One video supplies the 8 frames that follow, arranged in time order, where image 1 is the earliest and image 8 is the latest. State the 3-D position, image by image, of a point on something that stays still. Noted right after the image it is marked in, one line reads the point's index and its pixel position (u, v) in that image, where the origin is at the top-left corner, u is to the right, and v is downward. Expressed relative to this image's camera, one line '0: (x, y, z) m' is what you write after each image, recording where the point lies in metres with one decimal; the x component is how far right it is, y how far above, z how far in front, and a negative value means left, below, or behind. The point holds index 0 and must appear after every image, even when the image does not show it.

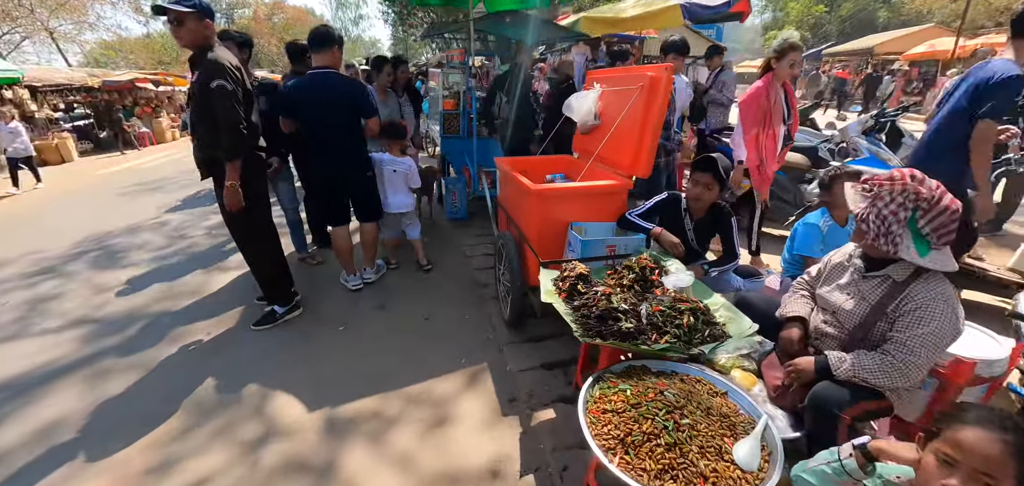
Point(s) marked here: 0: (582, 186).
0: (+0.5, +0.4, +3.0) m
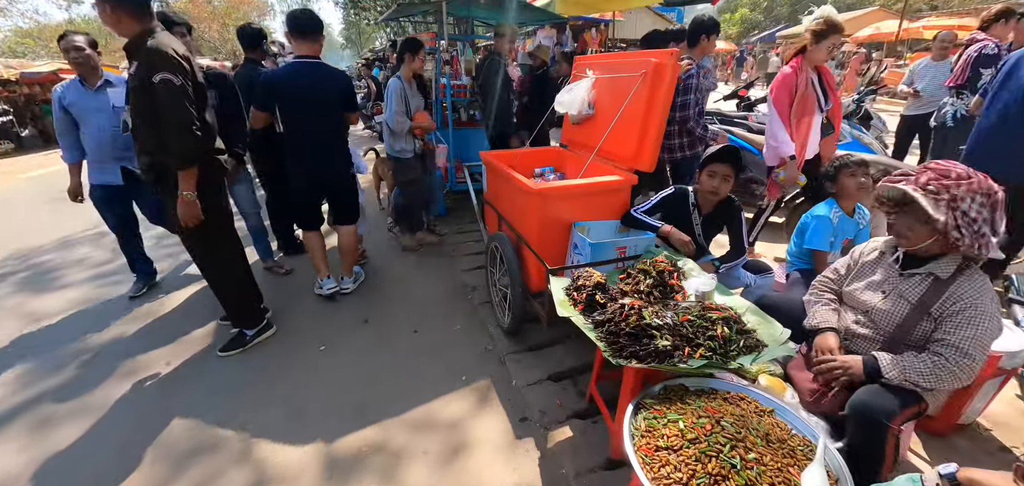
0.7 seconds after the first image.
0: (+0.5, +0.4, +2.8) m
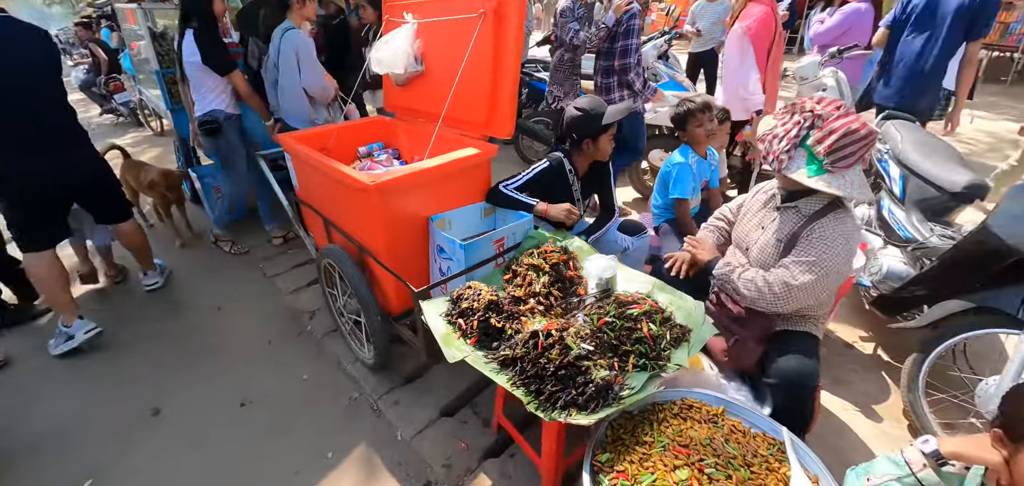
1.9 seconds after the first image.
0: (-0.4, +0.4, +2.1) m
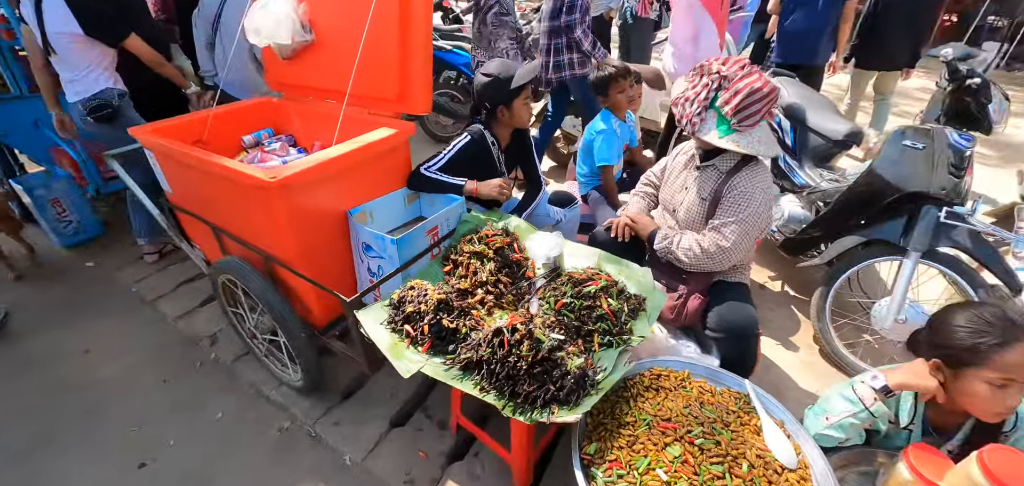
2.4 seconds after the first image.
0: (-0.7, +0.4, +1.8) m
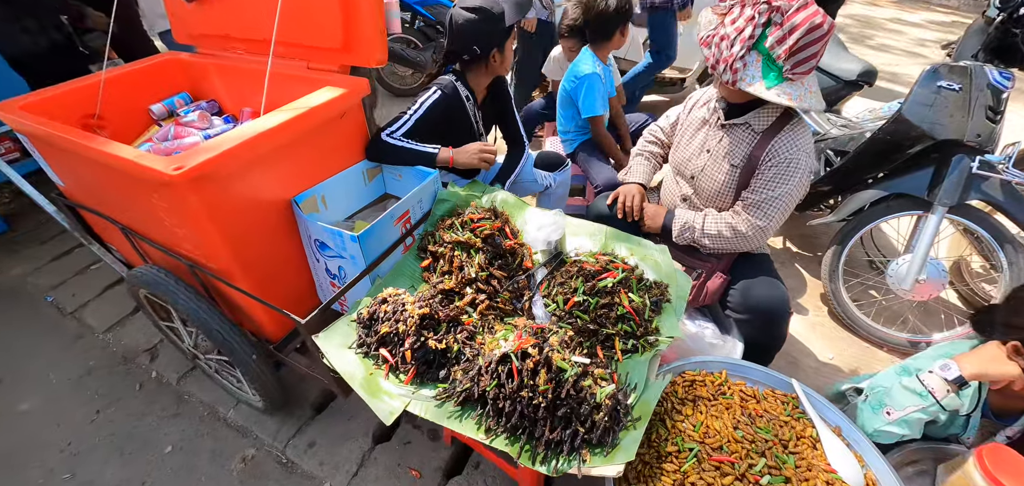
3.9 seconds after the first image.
0: (-0.8, +0.4, +1.4) m
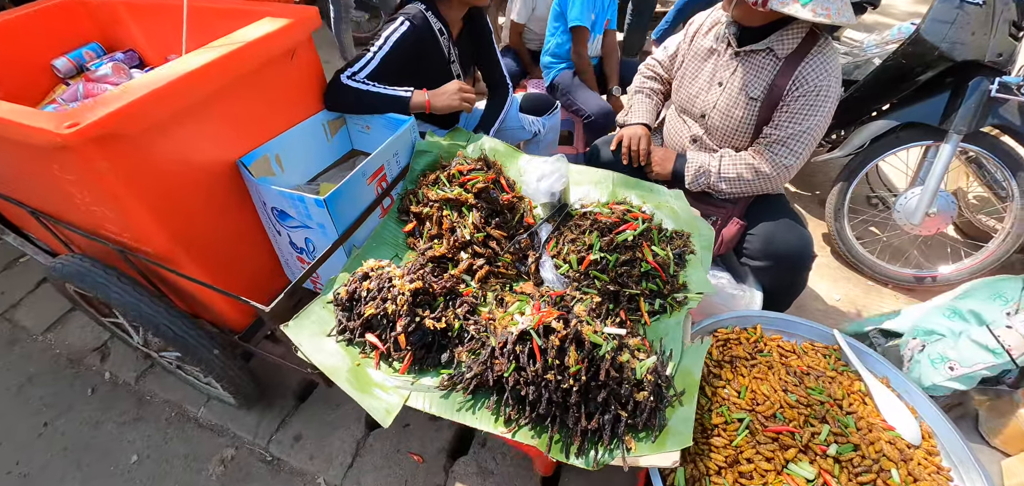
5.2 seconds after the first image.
0: (-0.8, +0.5, +1.1) m
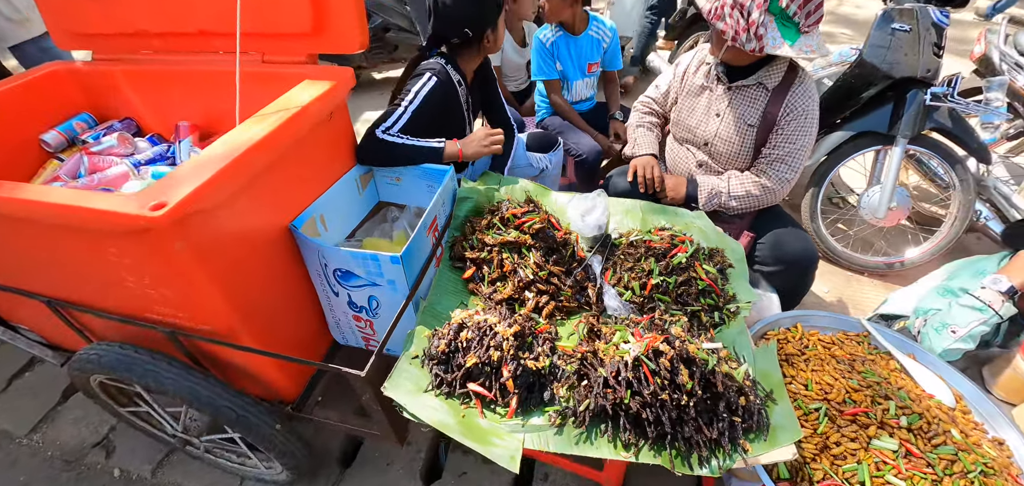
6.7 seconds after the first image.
0: (-0.6, +0.3, +1.1) m
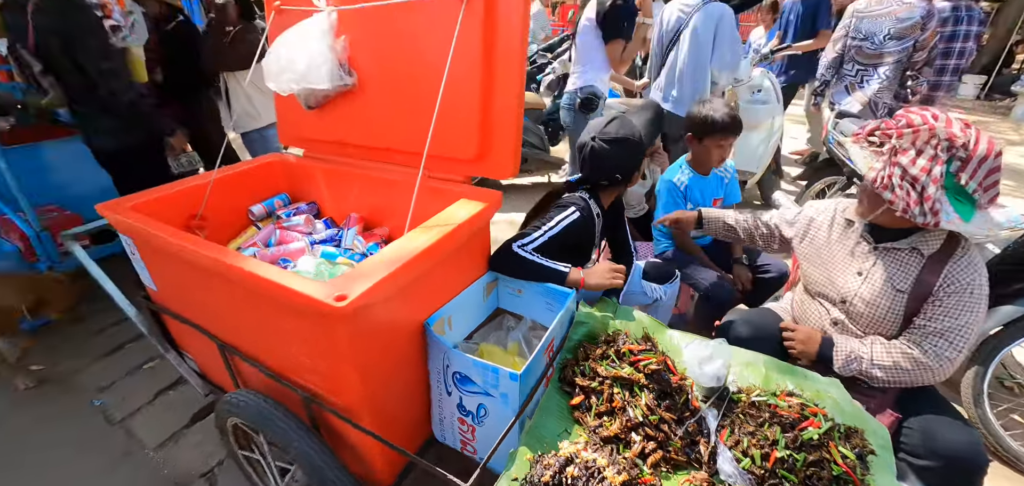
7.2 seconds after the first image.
0: (-0.2, 0.0, +1.3) m
